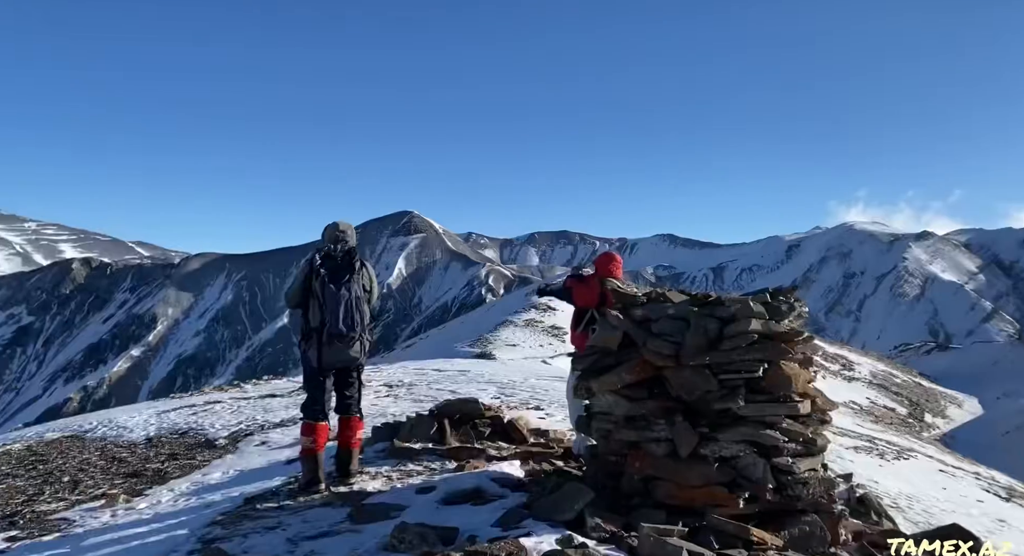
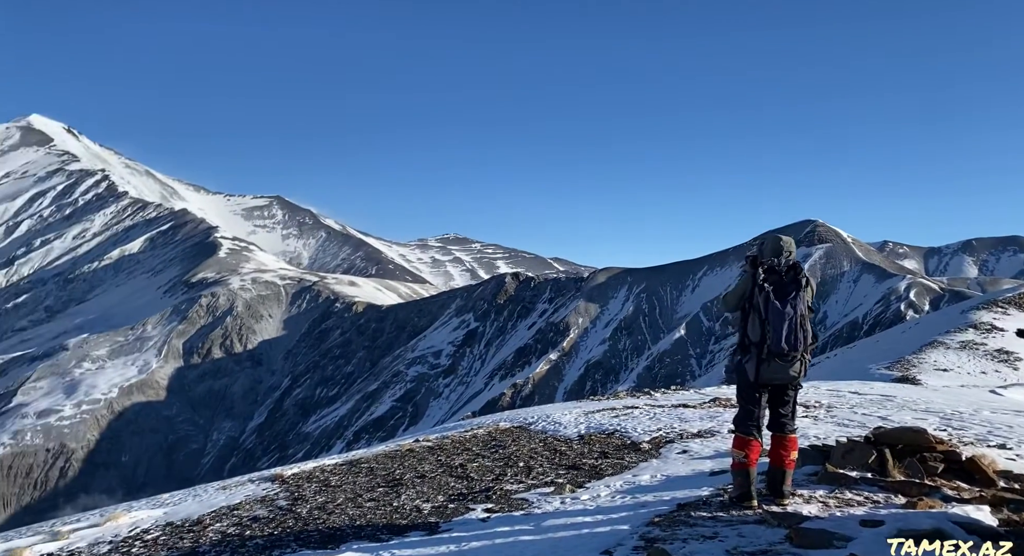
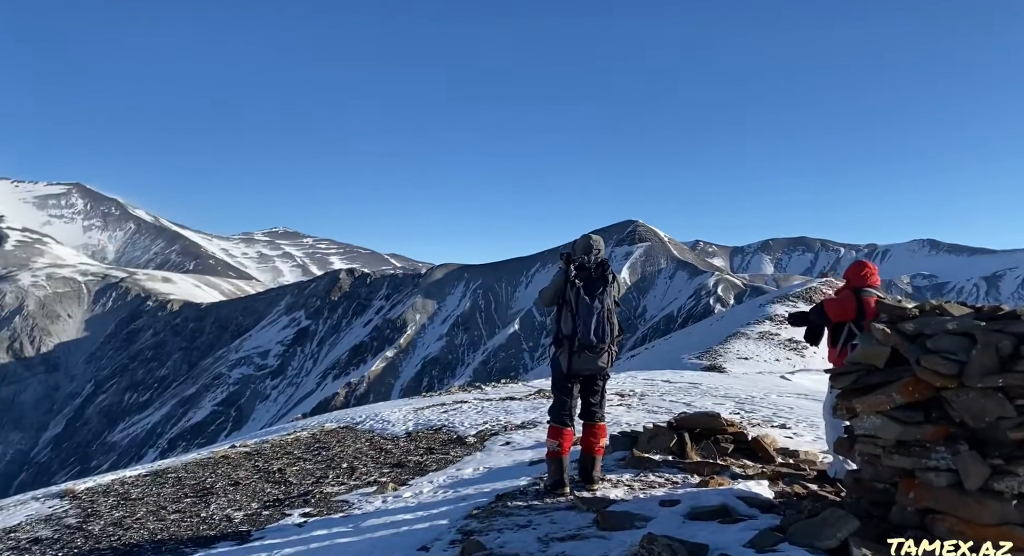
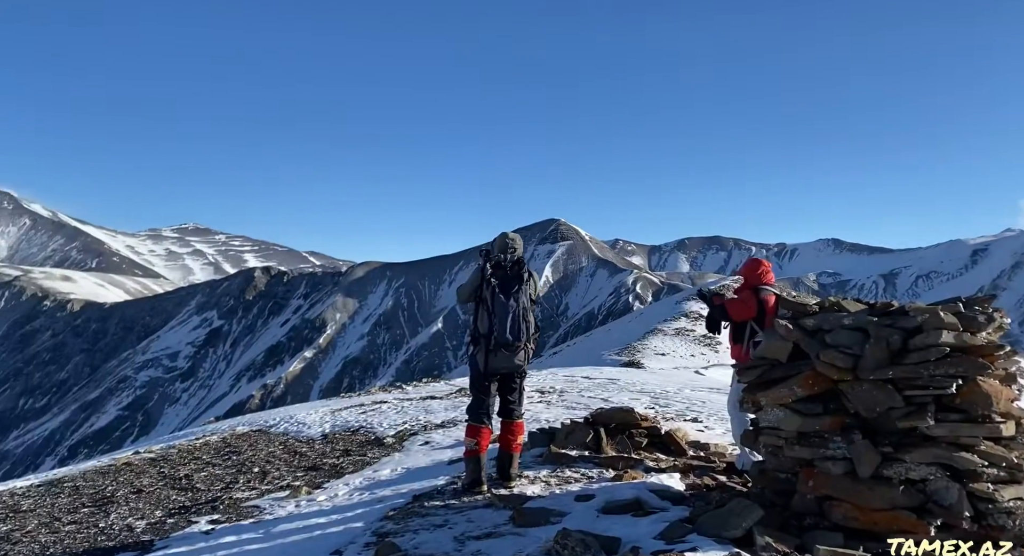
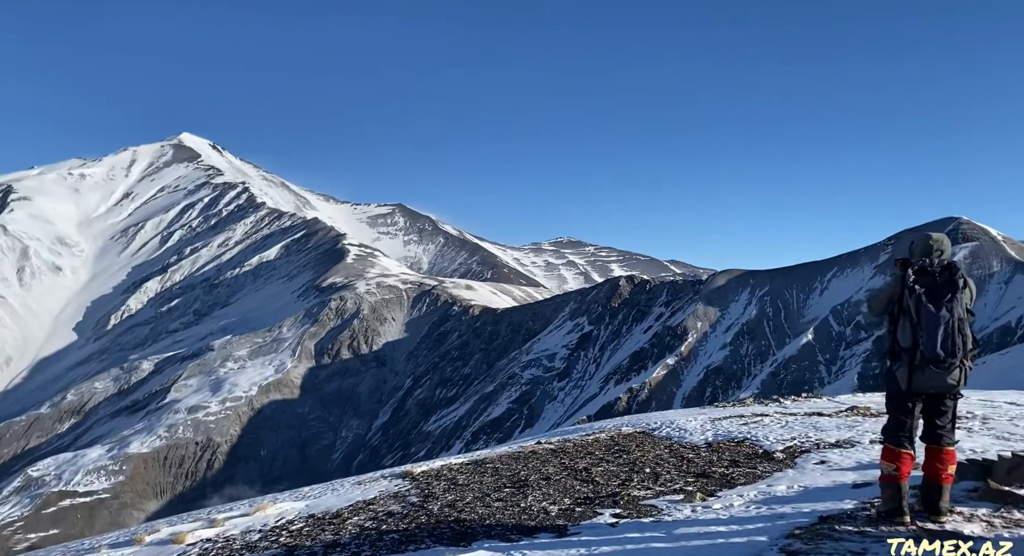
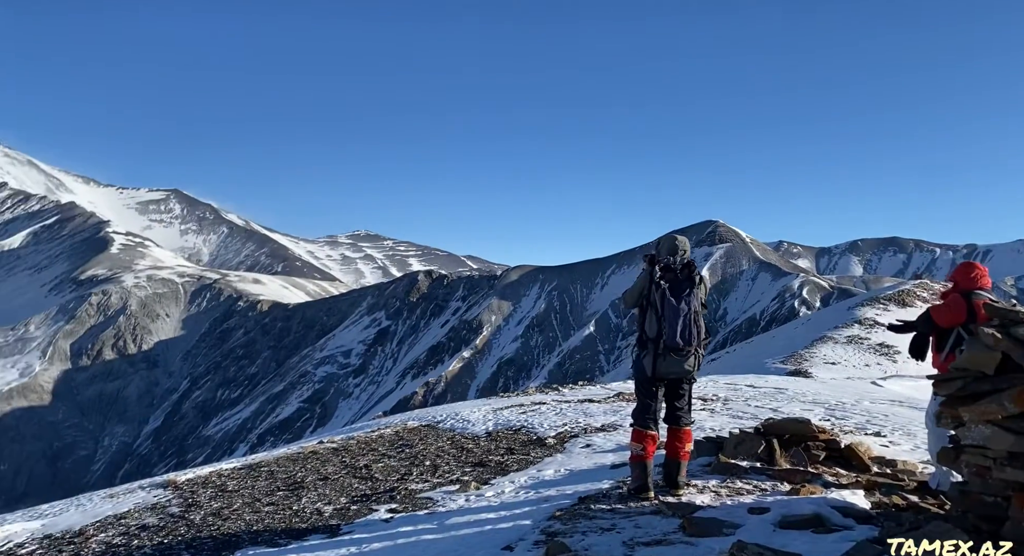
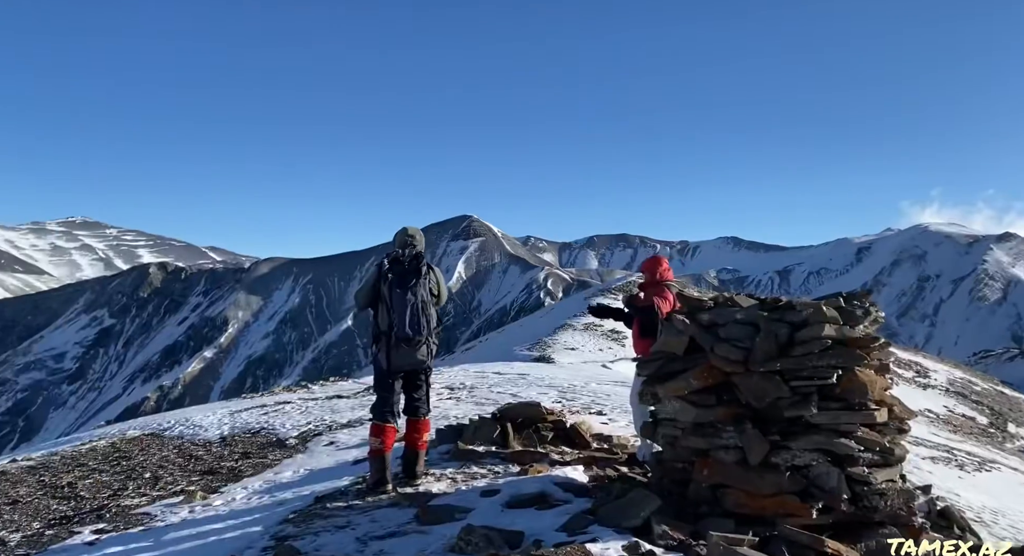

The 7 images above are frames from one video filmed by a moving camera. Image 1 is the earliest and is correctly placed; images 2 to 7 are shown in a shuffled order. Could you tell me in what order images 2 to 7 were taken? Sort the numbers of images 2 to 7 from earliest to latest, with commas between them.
7, 4, 3, 6, 2, 5
